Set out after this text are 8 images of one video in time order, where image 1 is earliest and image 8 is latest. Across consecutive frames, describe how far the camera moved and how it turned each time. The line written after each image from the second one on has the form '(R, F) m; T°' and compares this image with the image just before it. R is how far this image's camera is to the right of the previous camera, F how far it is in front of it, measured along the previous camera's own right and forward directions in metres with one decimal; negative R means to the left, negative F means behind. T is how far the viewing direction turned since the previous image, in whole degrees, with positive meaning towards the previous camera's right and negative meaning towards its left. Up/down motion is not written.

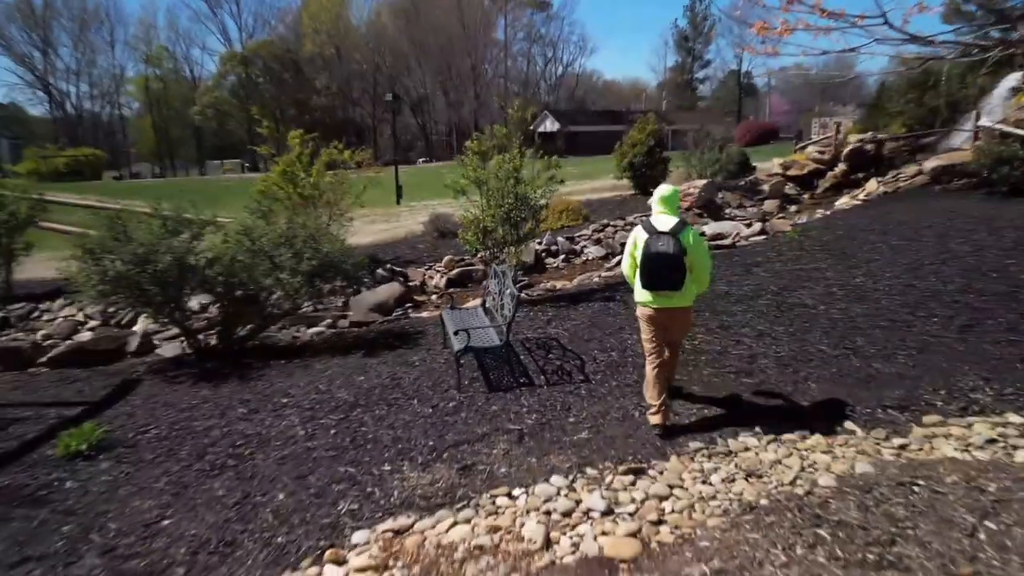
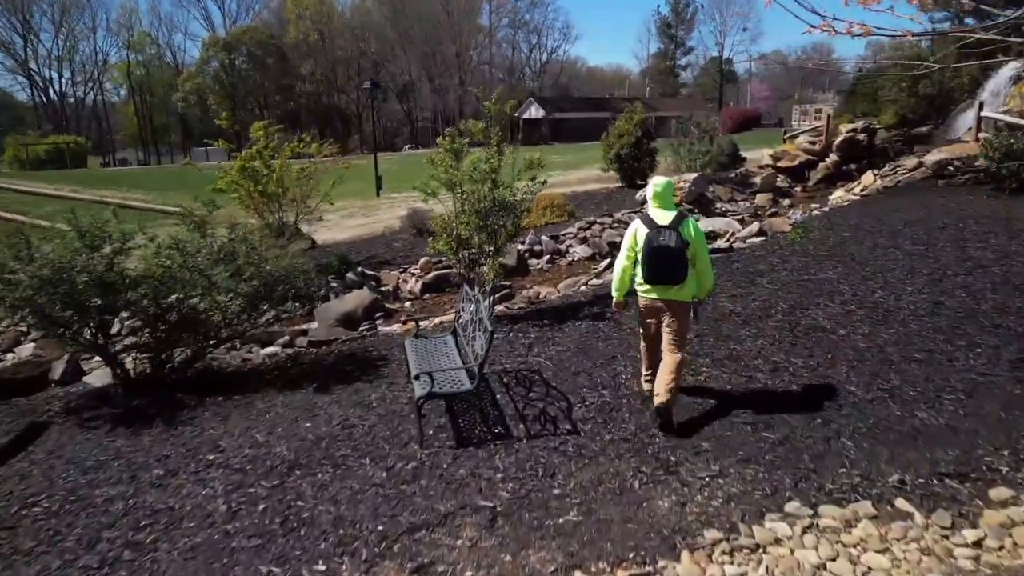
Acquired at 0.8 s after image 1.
(+0.1, +1.0) m; +1°
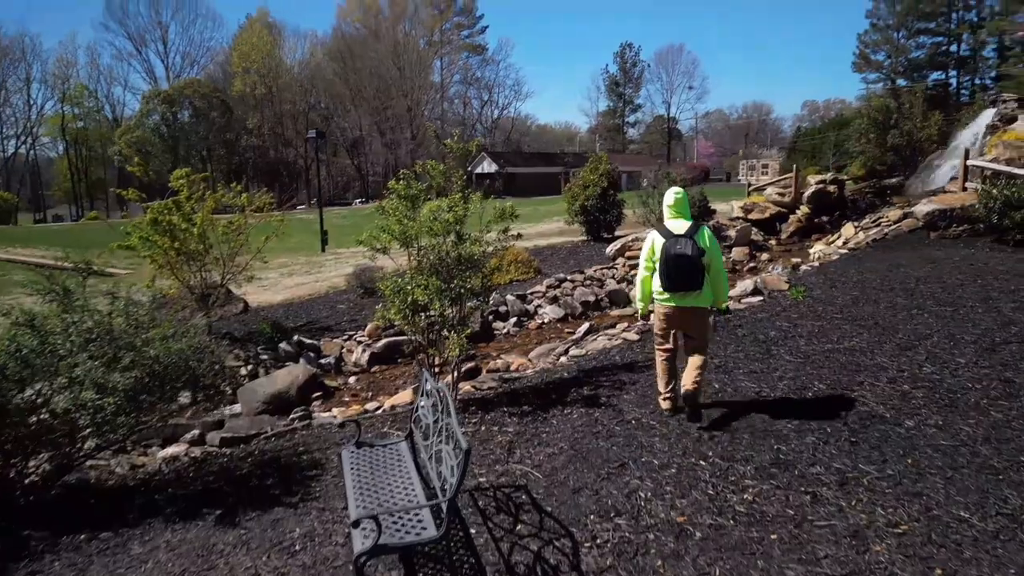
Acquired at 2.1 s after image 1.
(-0.1, +1.4) m; +4°
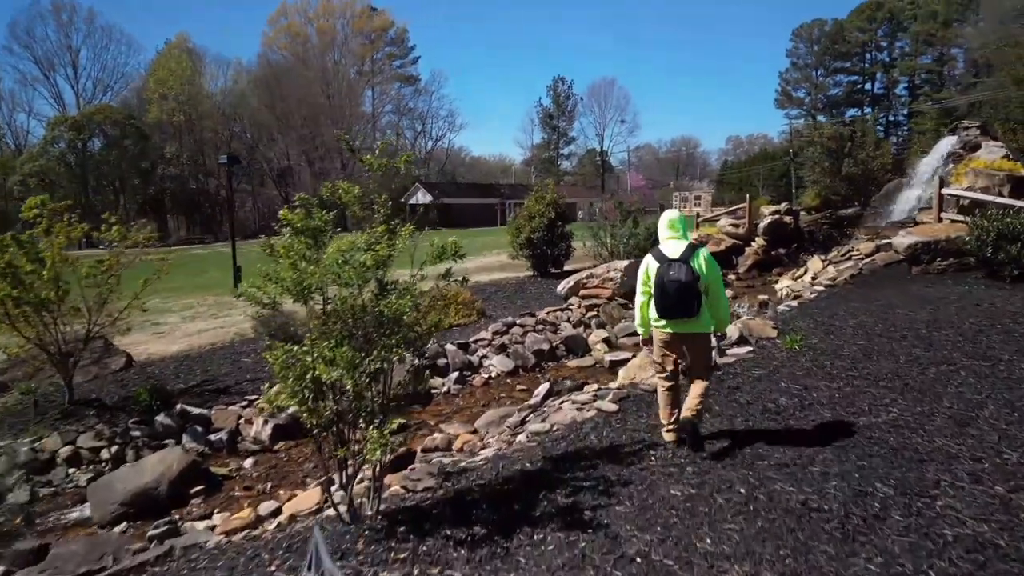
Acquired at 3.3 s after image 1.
(0.0, +1.6) m; +5°
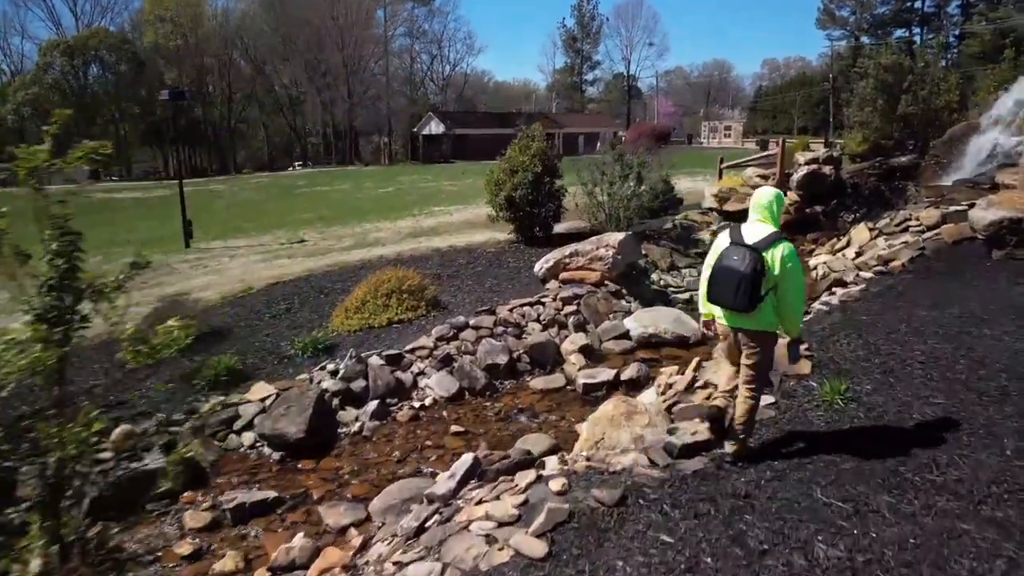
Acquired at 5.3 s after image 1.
(+0.8, +2.3) m; -2°
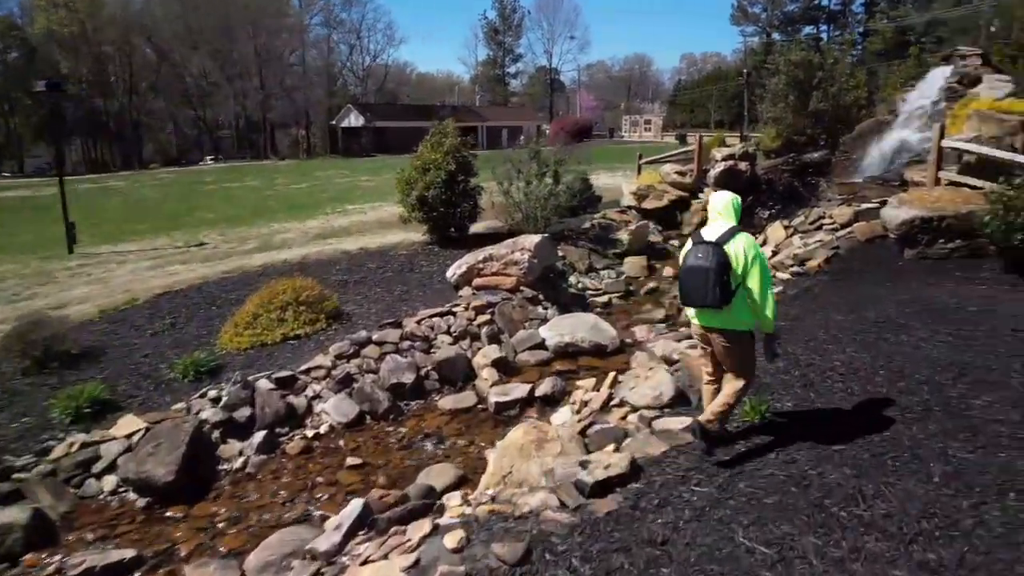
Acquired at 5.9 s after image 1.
(+0.2, +0.5) m; +6°
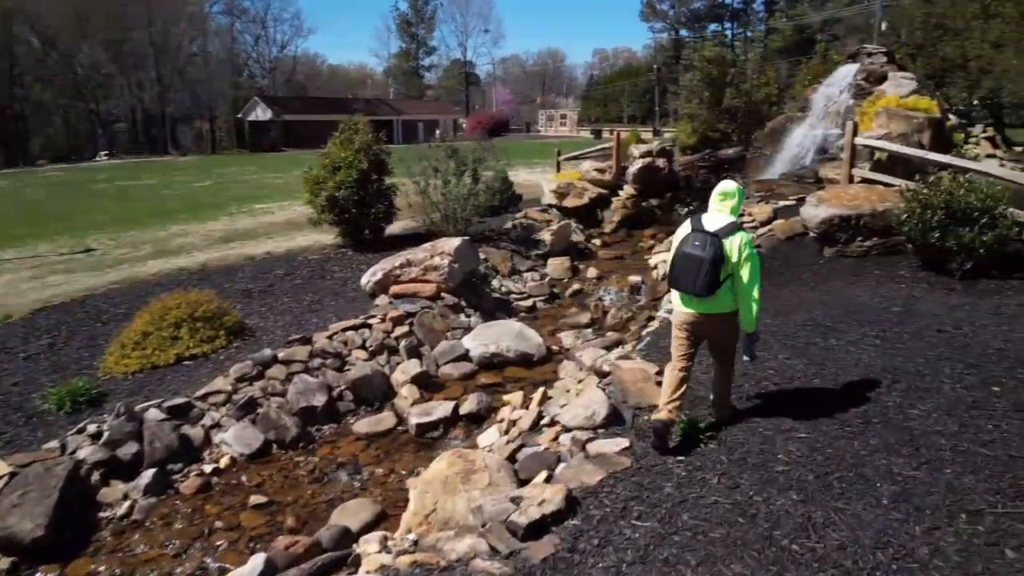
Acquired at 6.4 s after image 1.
(0.0, +0.4) m; +6°
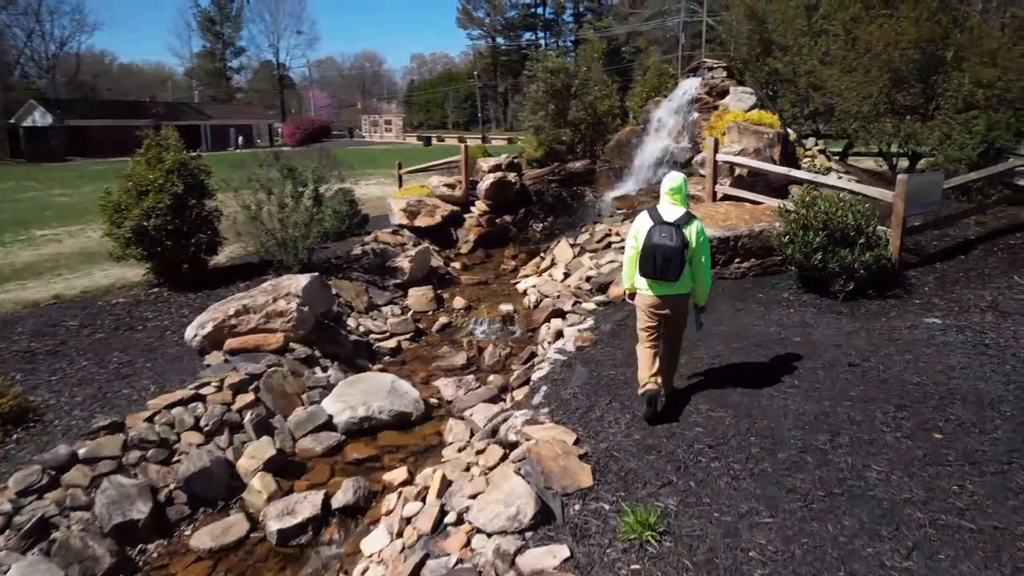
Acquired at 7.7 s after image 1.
(-0.3, +1.0) m; +13°
